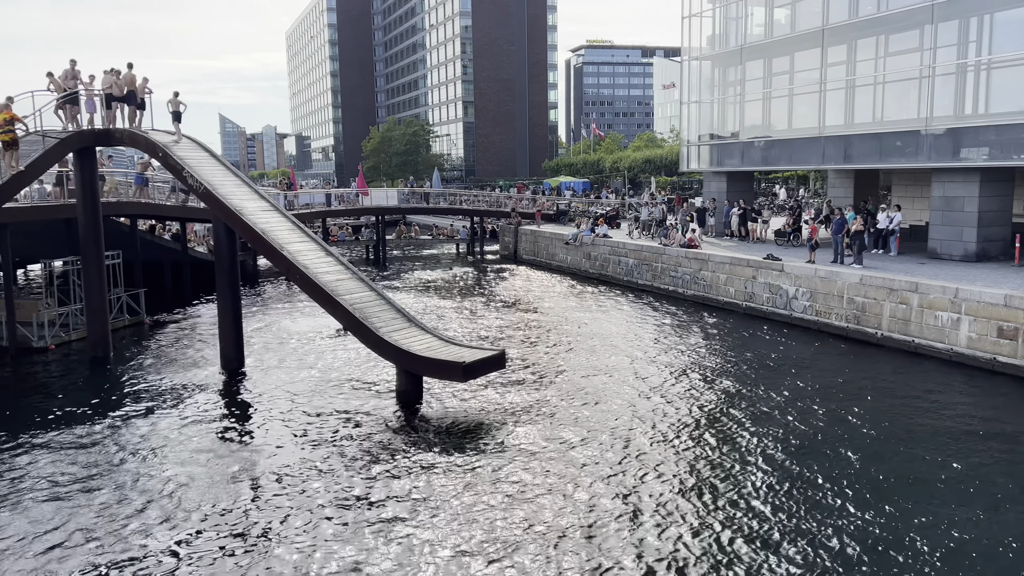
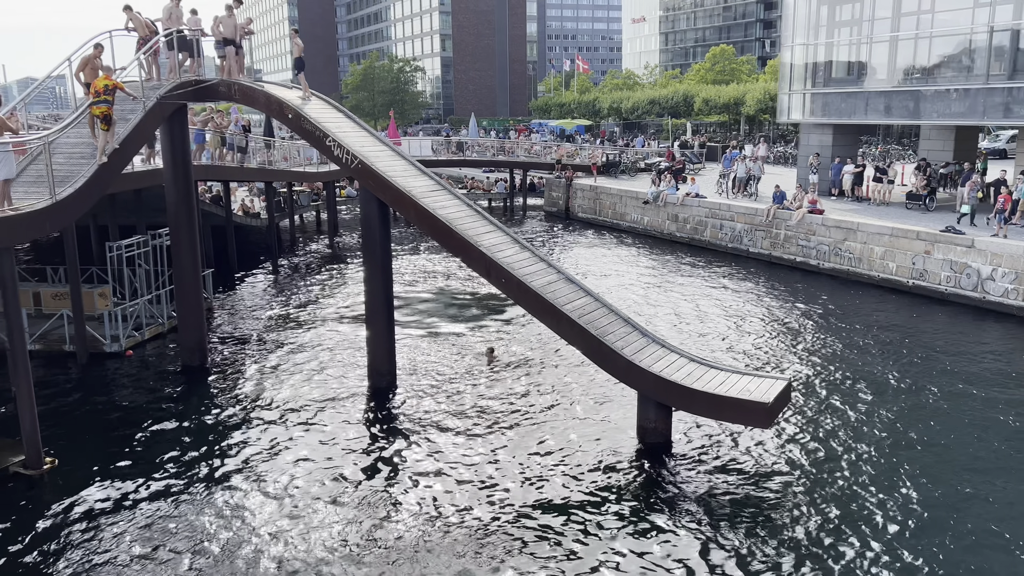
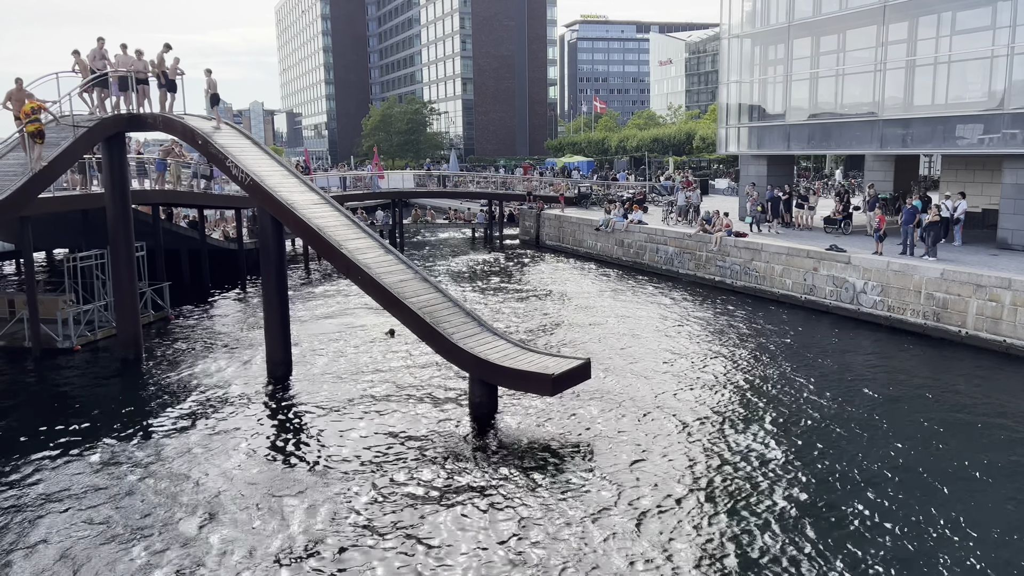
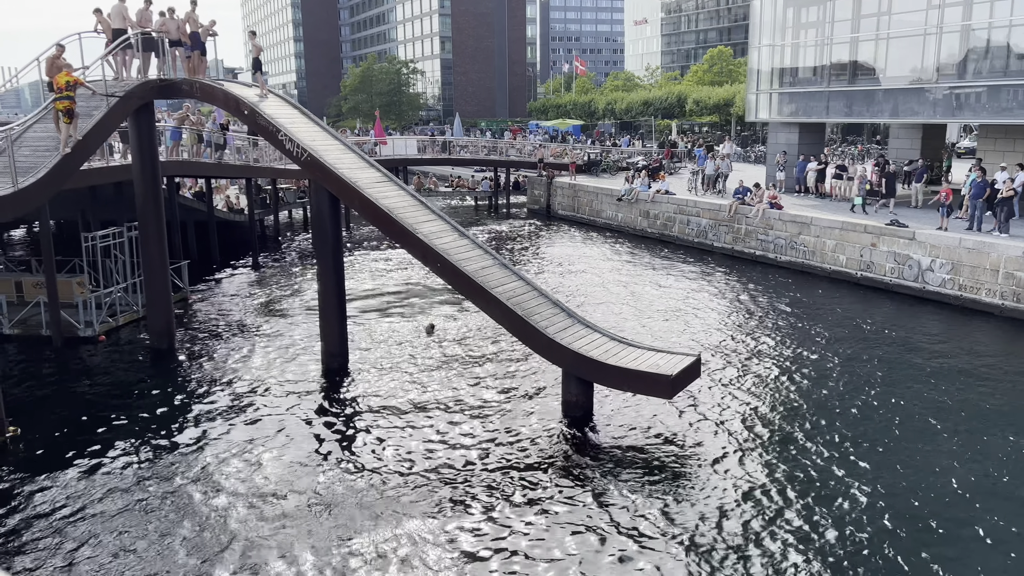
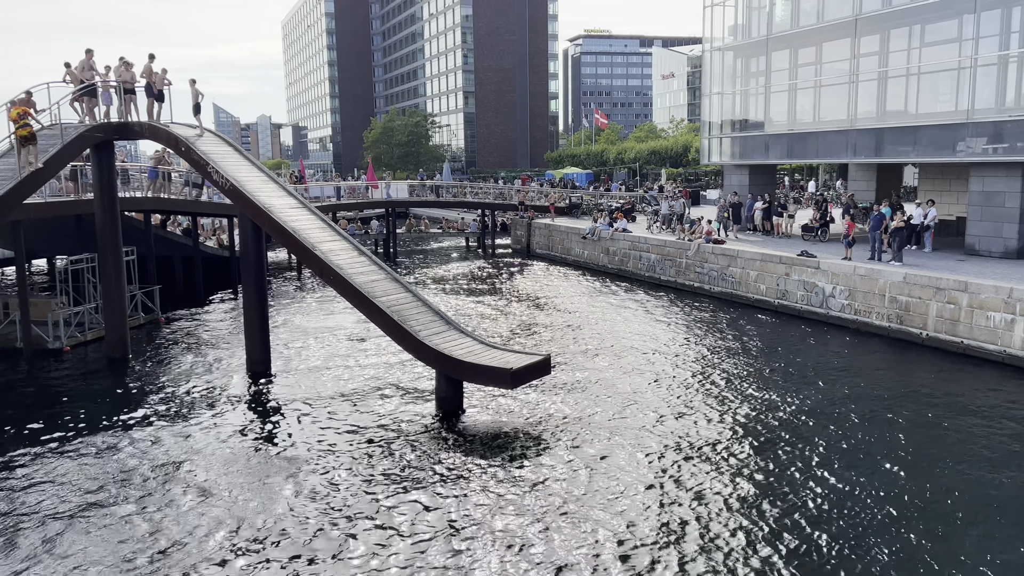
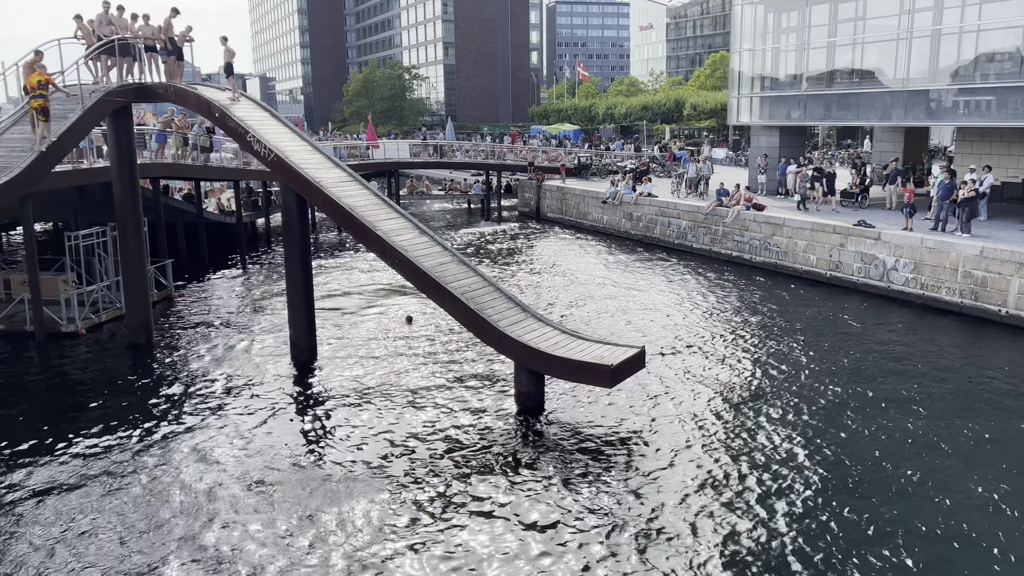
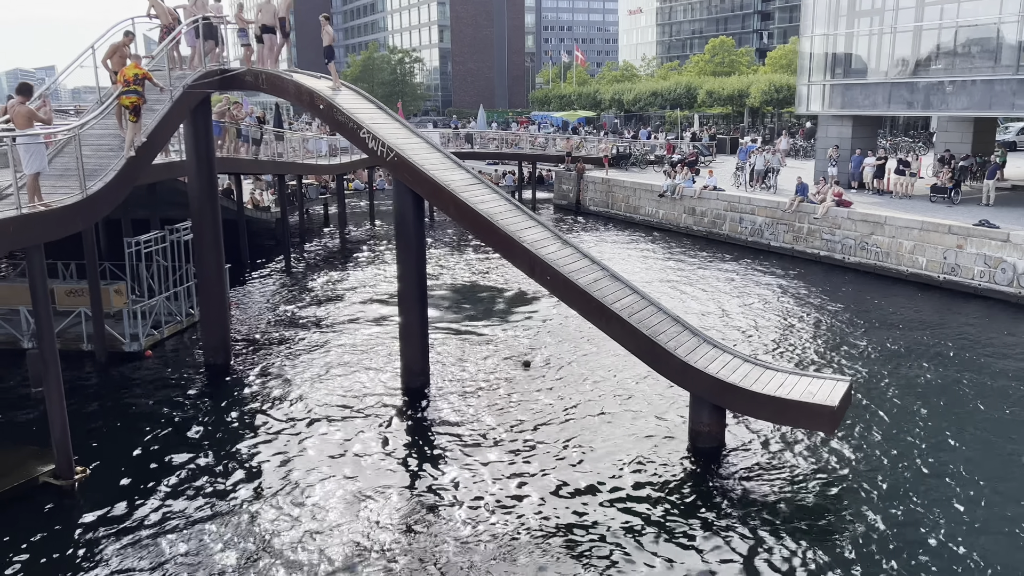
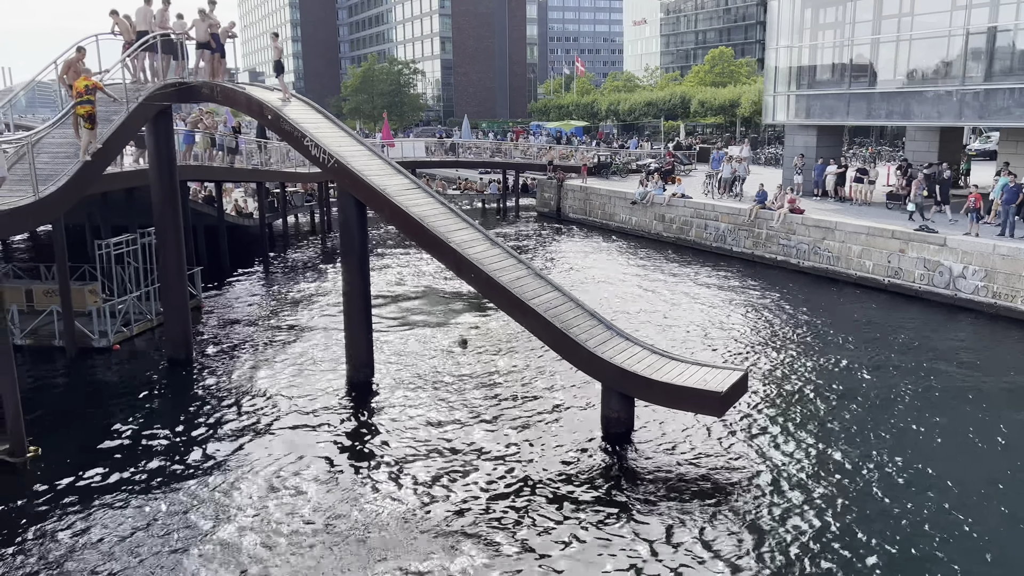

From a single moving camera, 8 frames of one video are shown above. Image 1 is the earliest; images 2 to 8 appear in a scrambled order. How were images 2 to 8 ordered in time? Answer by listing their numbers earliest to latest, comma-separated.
5, 3, 6, 4, 8, 2, 7
